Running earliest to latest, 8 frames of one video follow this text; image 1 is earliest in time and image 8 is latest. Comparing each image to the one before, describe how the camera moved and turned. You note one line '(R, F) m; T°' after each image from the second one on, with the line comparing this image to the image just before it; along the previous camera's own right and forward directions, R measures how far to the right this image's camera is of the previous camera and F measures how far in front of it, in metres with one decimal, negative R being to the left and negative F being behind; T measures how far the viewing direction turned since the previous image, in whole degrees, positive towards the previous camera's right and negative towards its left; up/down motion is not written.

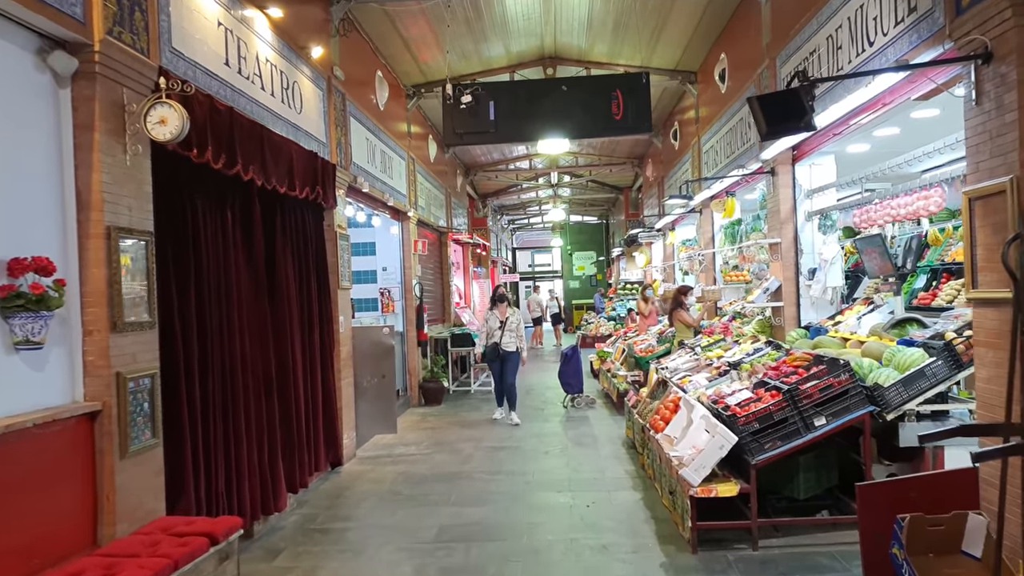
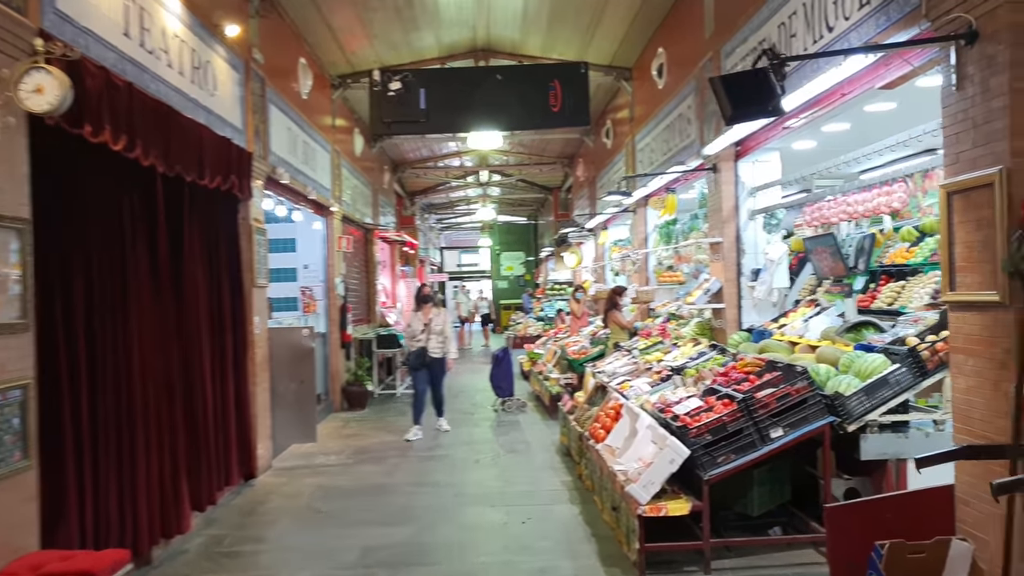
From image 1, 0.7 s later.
(0.0, +0.4) m; +4°
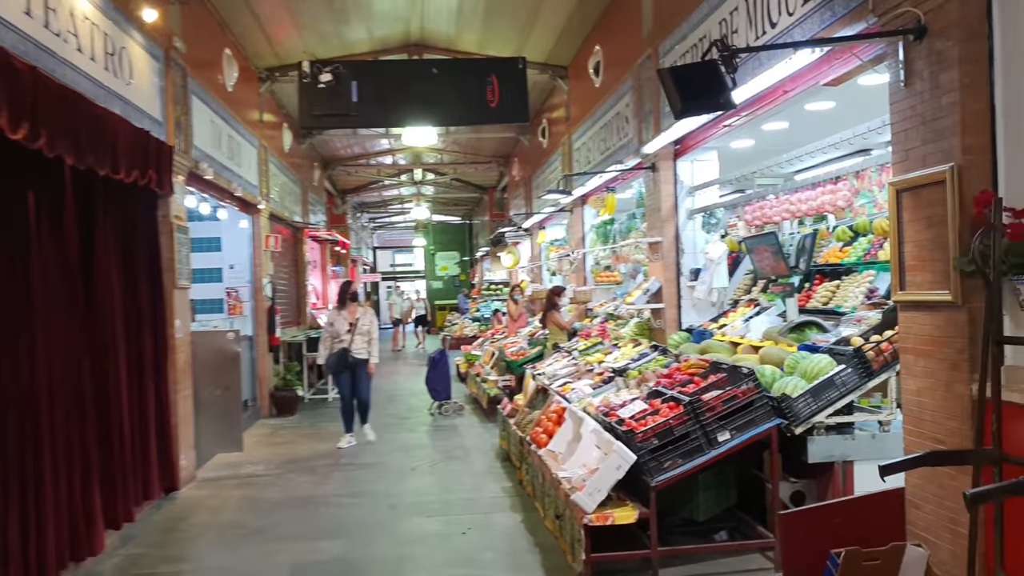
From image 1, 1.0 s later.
(0.0, +0.2) m; +4°
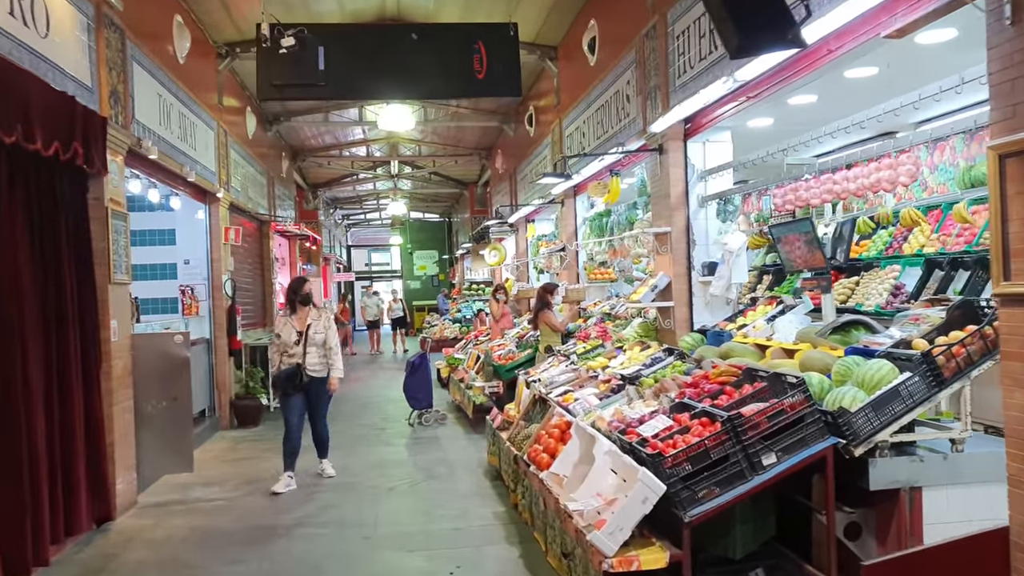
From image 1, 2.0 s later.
(-0.1, +0.8) m; +1°
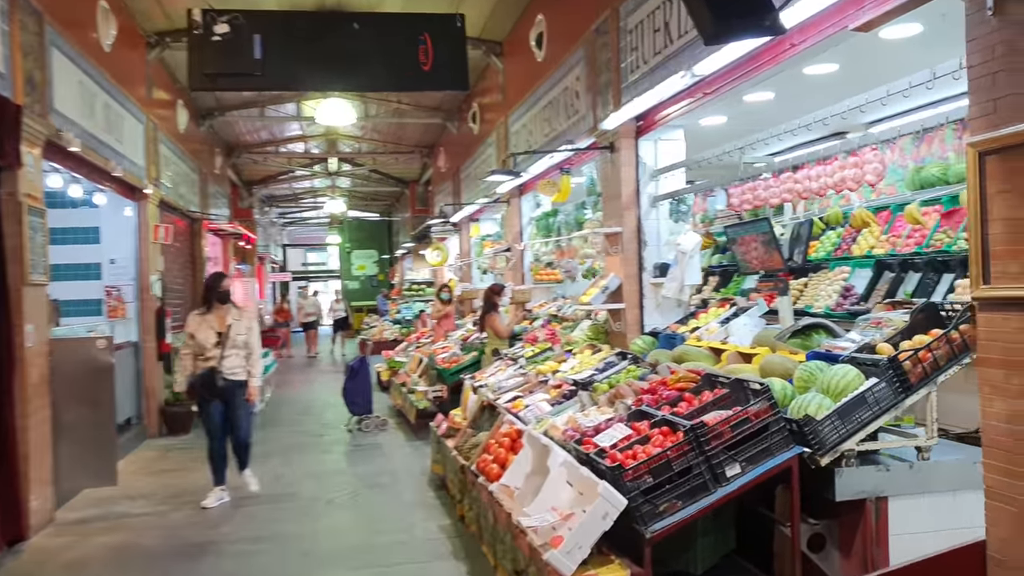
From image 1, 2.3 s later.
(0.0, +0.2) m; +4°
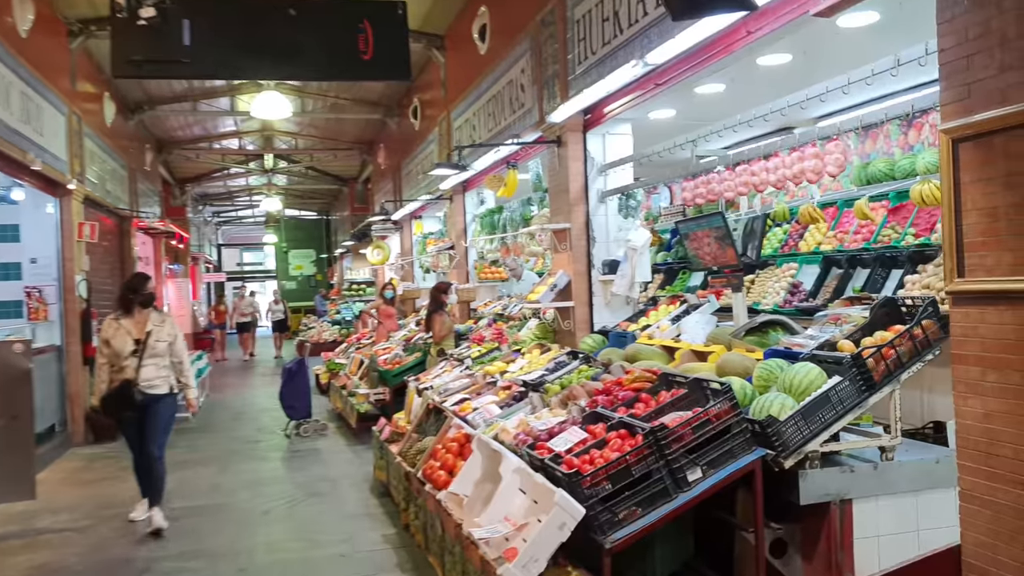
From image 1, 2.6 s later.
(0.0, +0.2) m; +4°
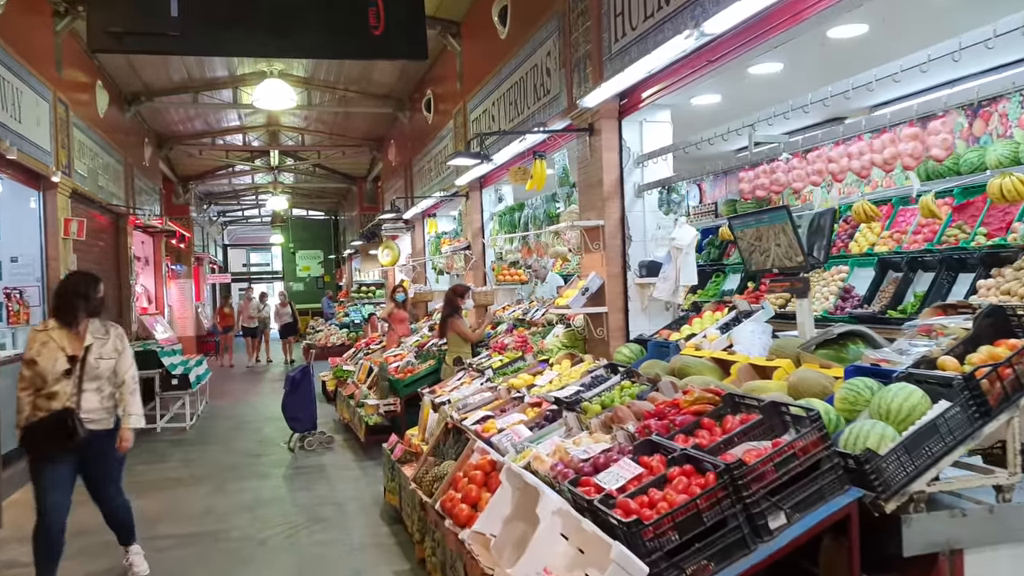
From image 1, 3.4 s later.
(-0.1, +0.5) m; 0°
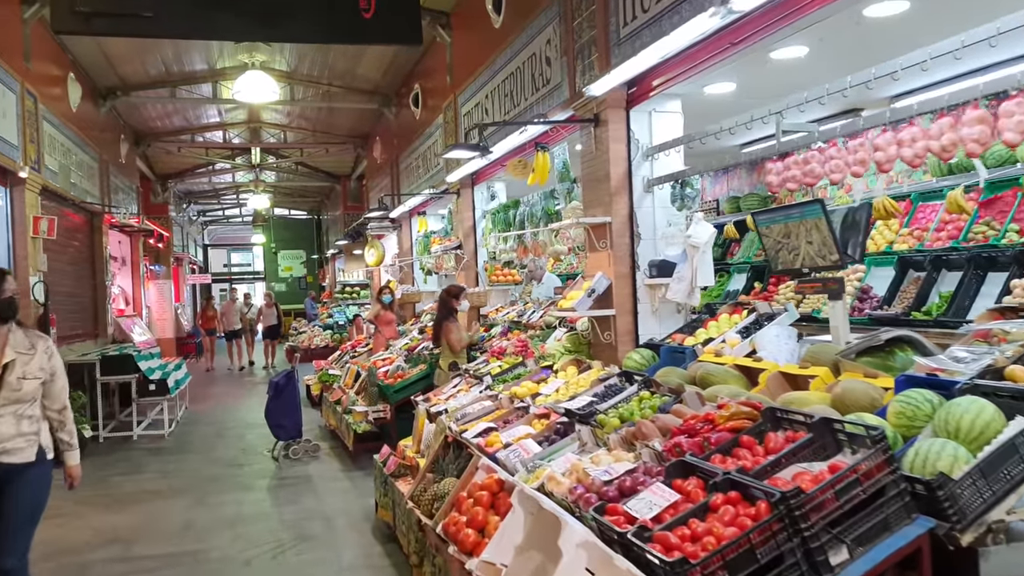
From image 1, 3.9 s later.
(-0.1, +0.3) m; +1°
